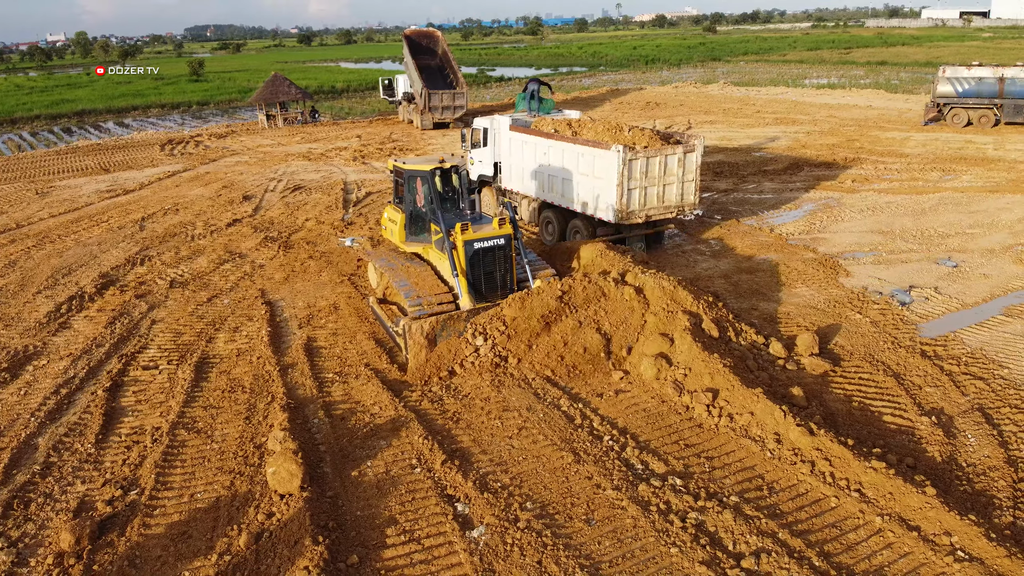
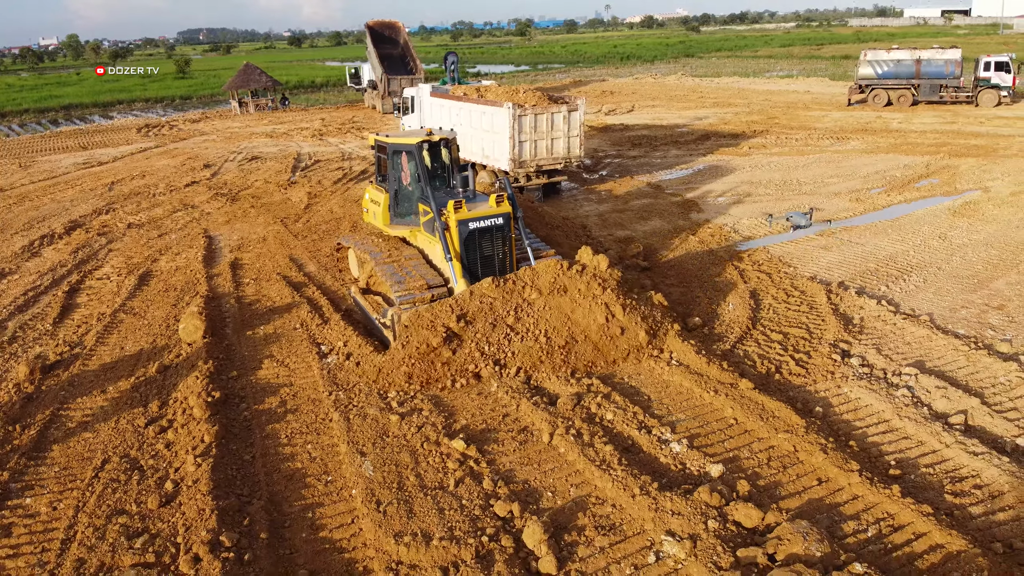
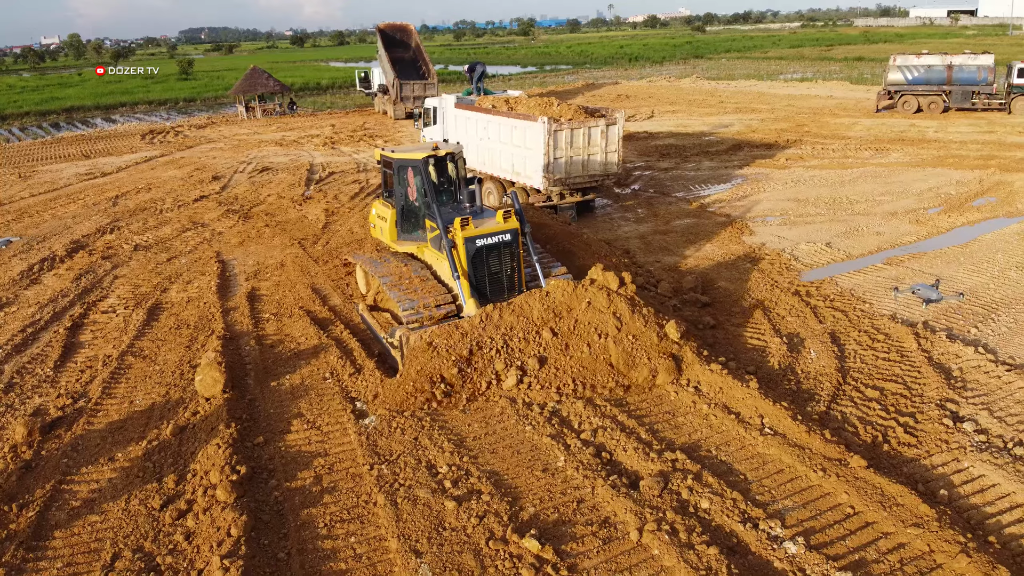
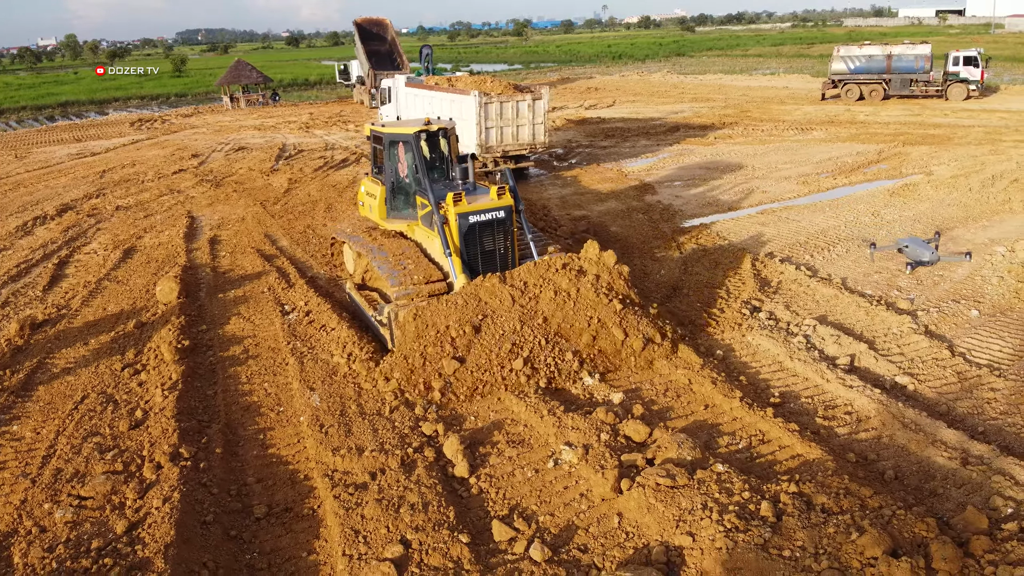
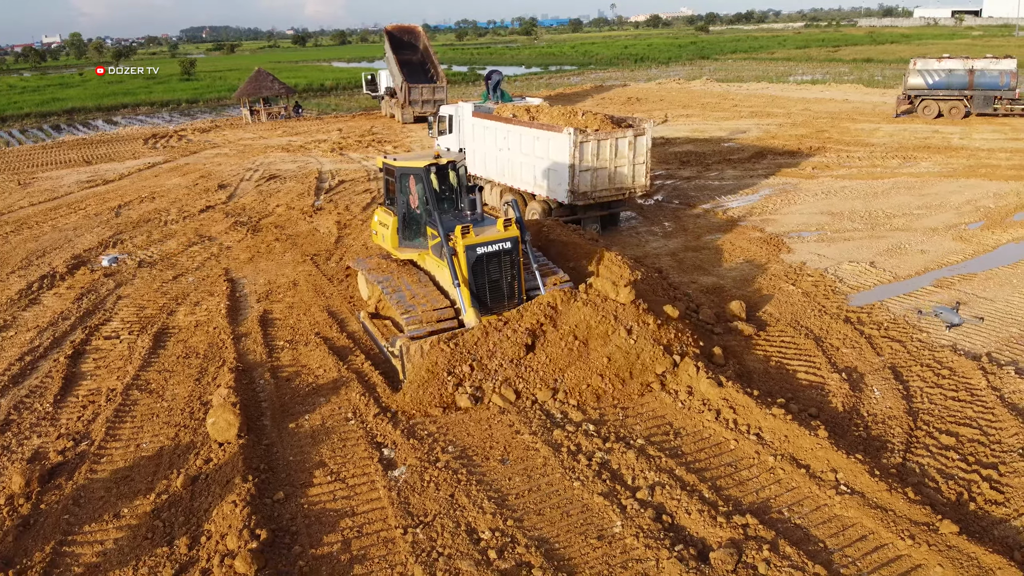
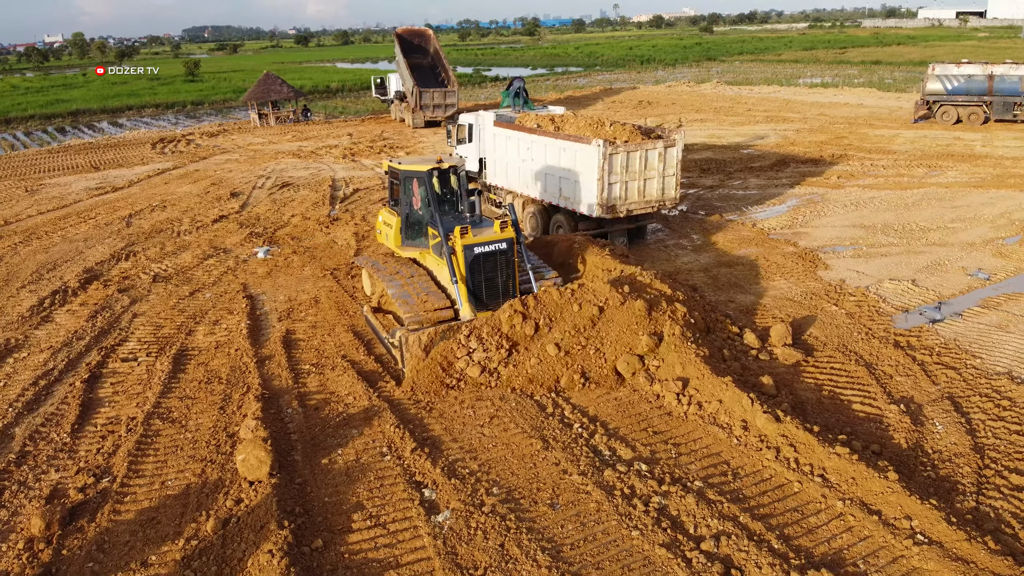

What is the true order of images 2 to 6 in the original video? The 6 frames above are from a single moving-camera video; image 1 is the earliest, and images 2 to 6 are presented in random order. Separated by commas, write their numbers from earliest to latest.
6, 5, 3, 2, 4
